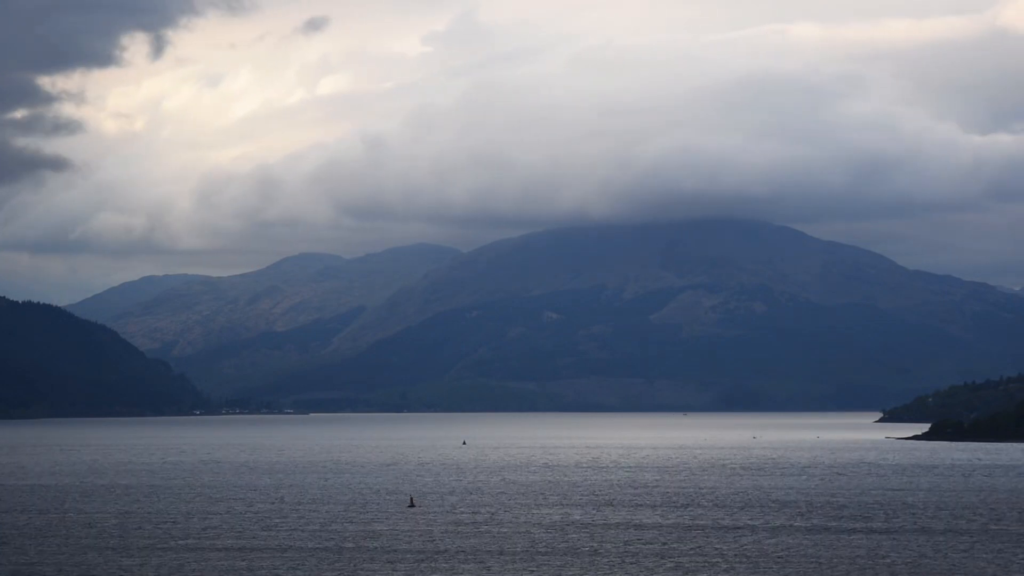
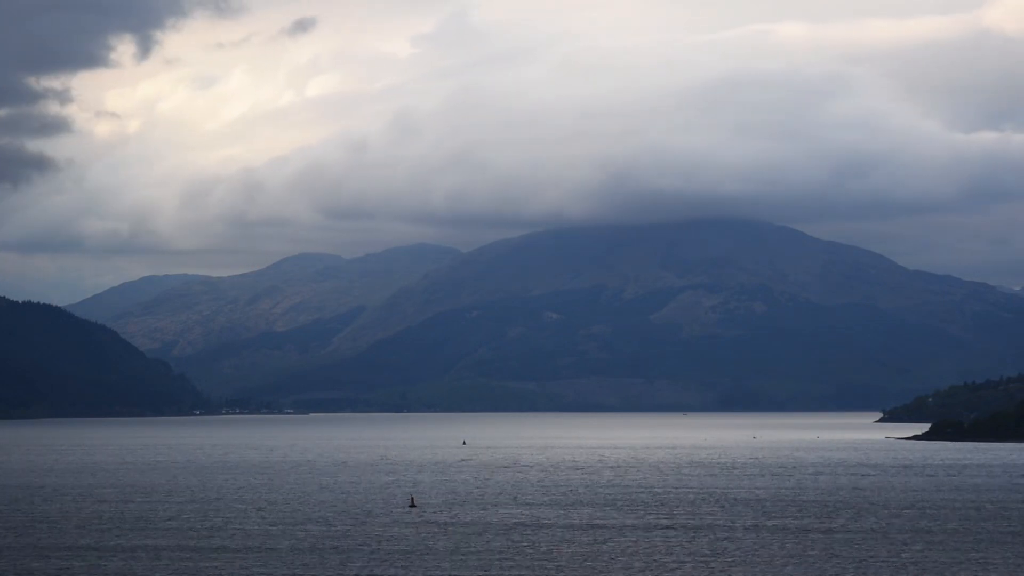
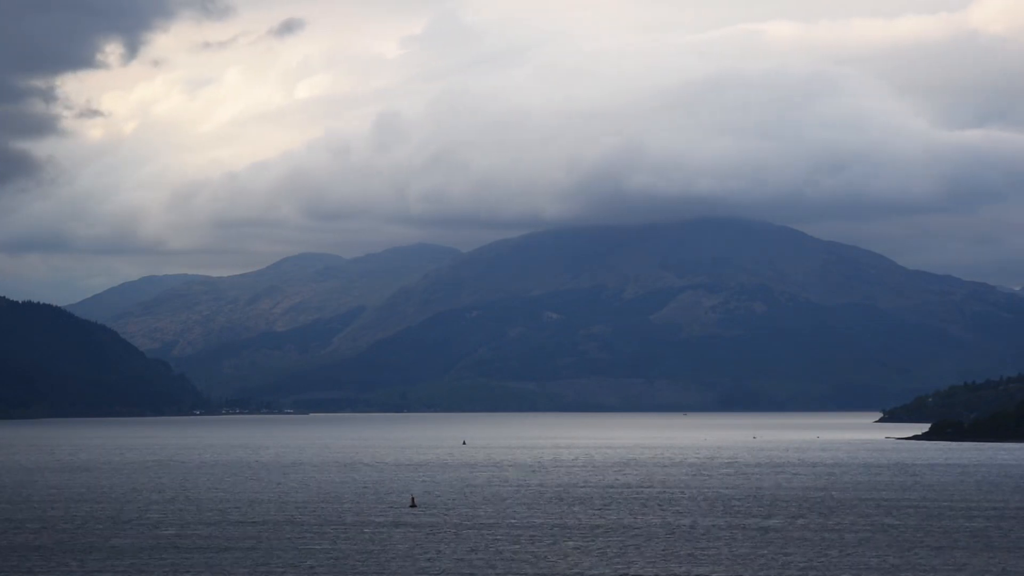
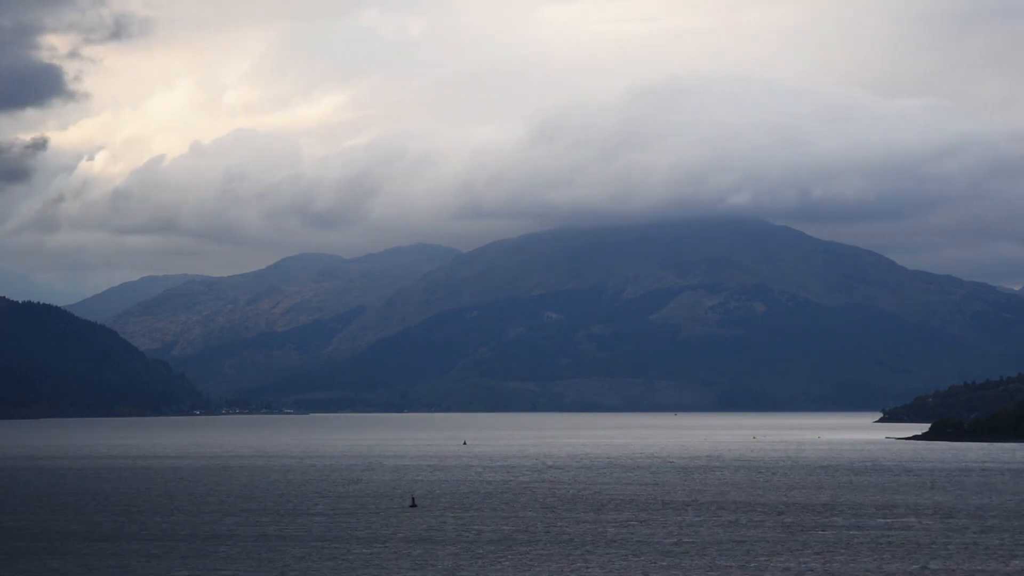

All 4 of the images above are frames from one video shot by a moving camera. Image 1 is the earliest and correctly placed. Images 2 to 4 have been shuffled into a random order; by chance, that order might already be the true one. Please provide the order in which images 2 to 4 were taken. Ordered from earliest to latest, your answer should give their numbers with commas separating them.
2, 3, 4
